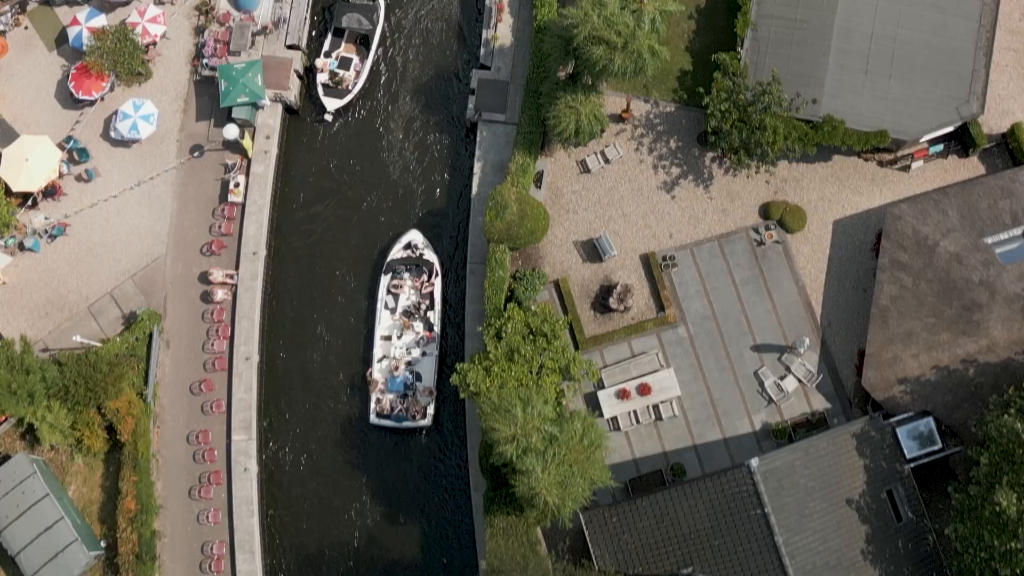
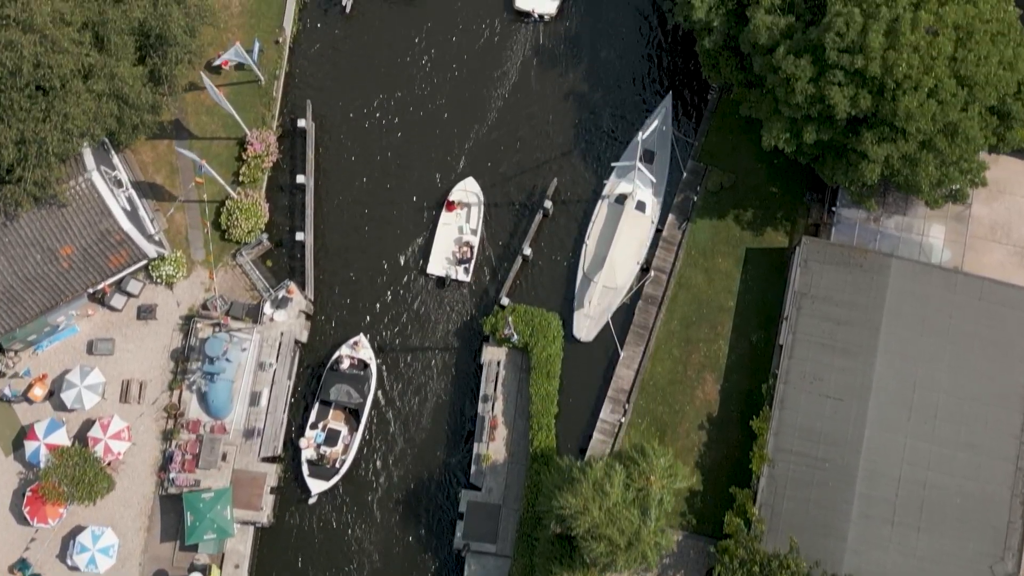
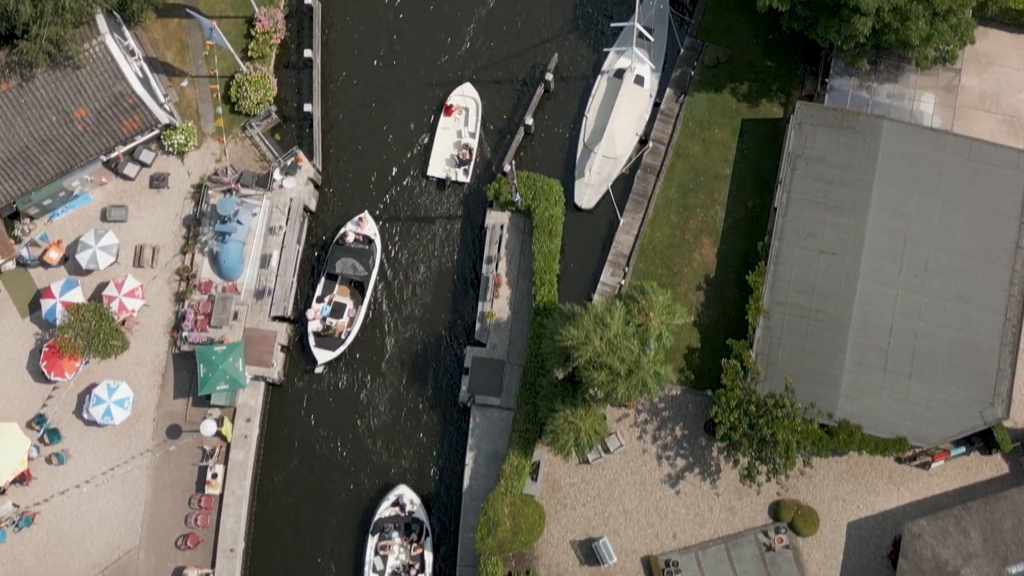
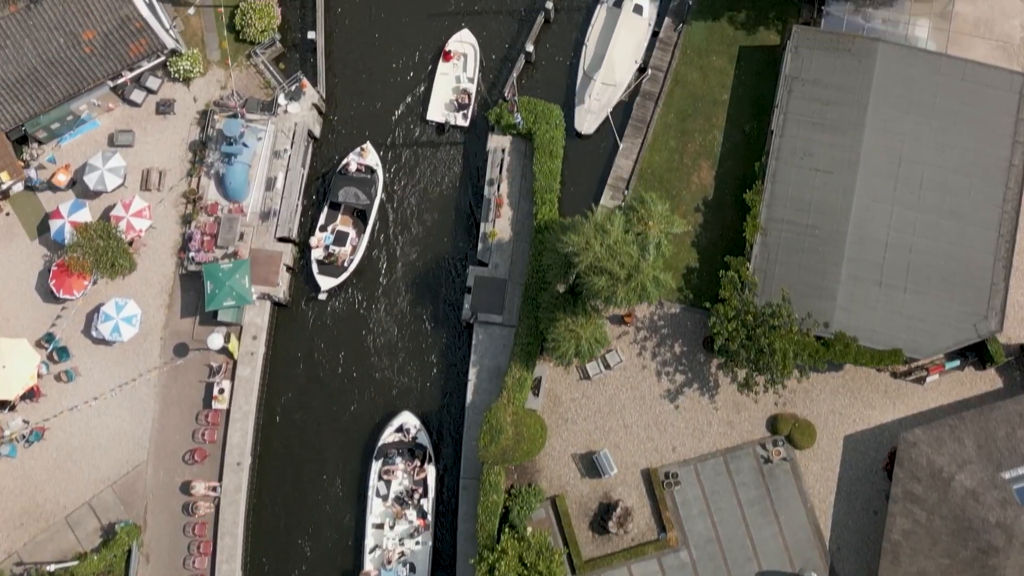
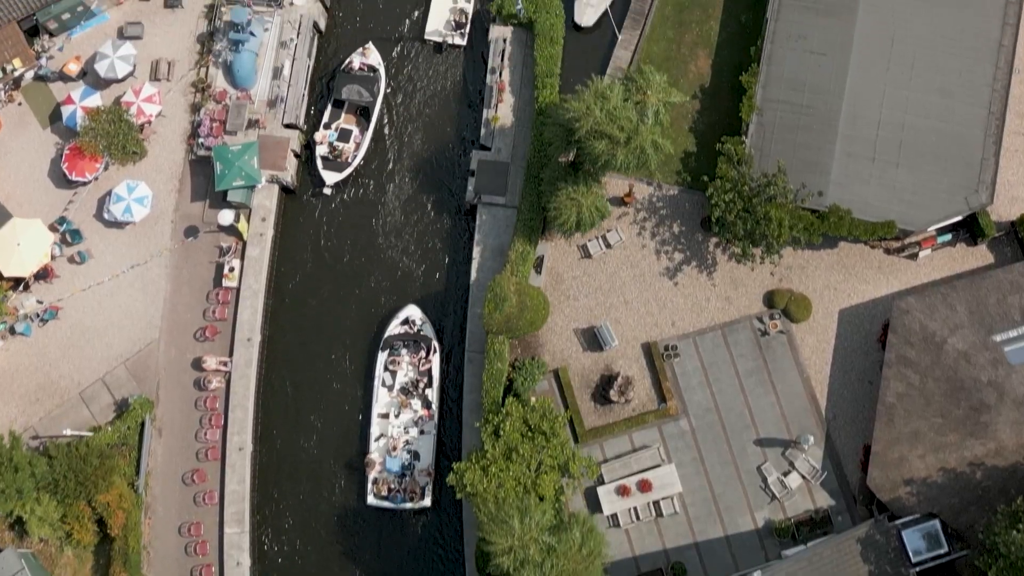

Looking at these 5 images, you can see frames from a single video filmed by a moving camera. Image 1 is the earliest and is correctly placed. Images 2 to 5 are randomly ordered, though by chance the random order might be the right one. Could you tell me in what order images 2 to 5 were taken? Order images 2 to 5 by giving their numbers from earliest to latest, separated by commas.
5, 4, 3, 2
